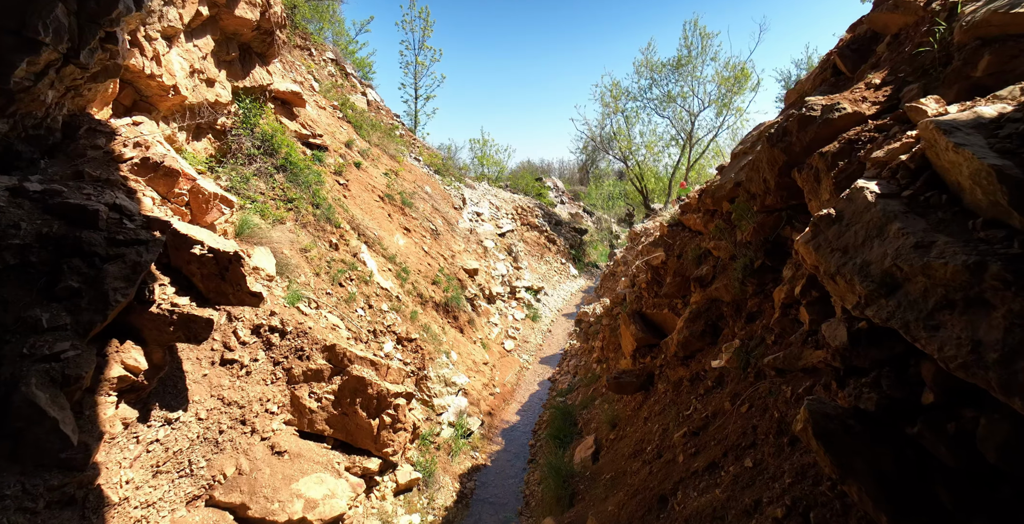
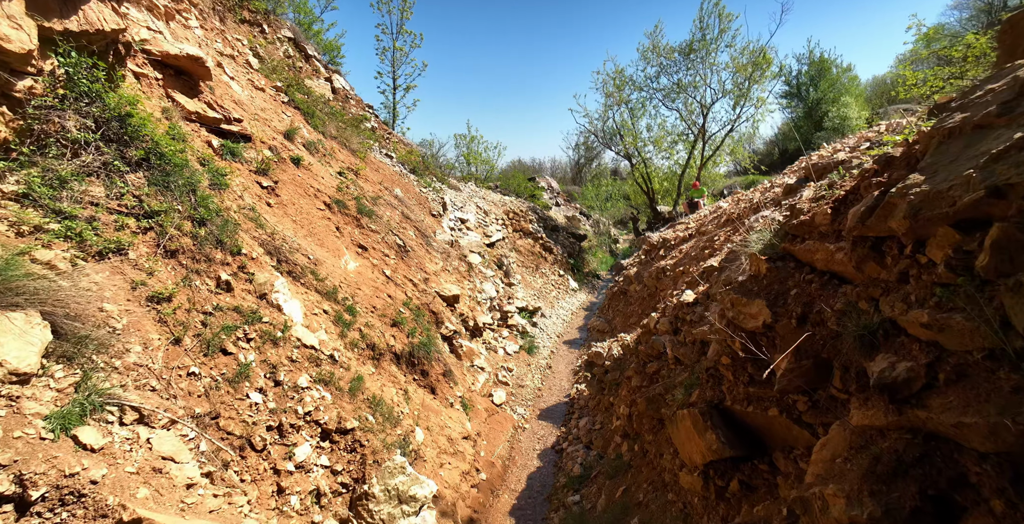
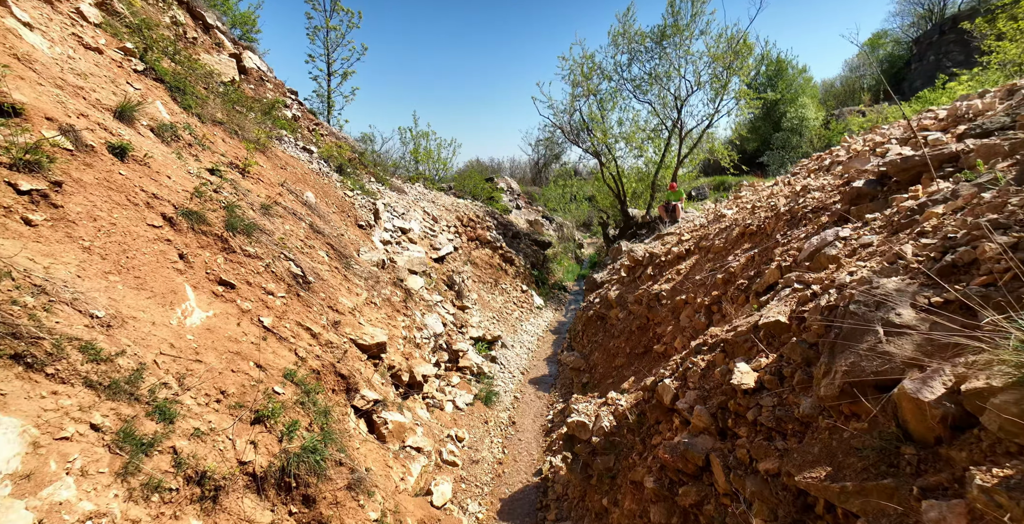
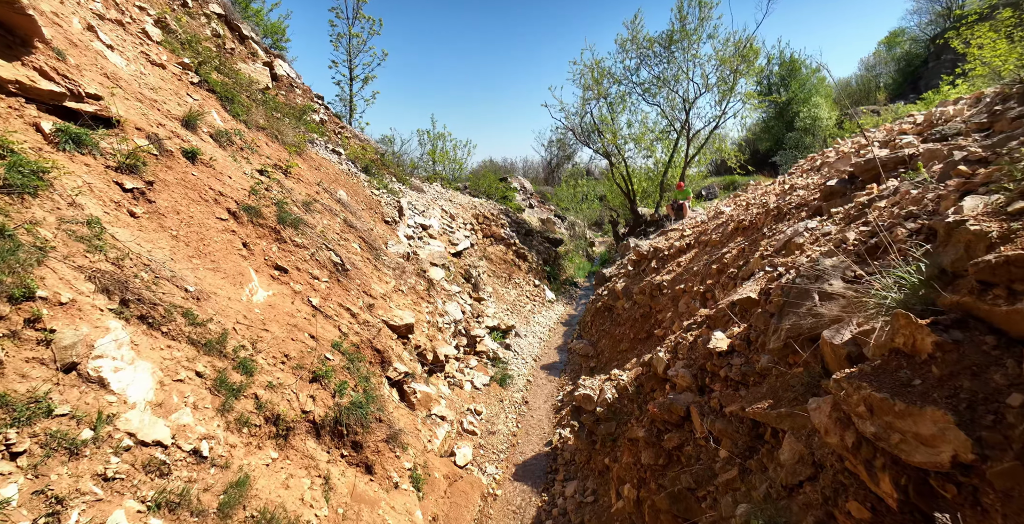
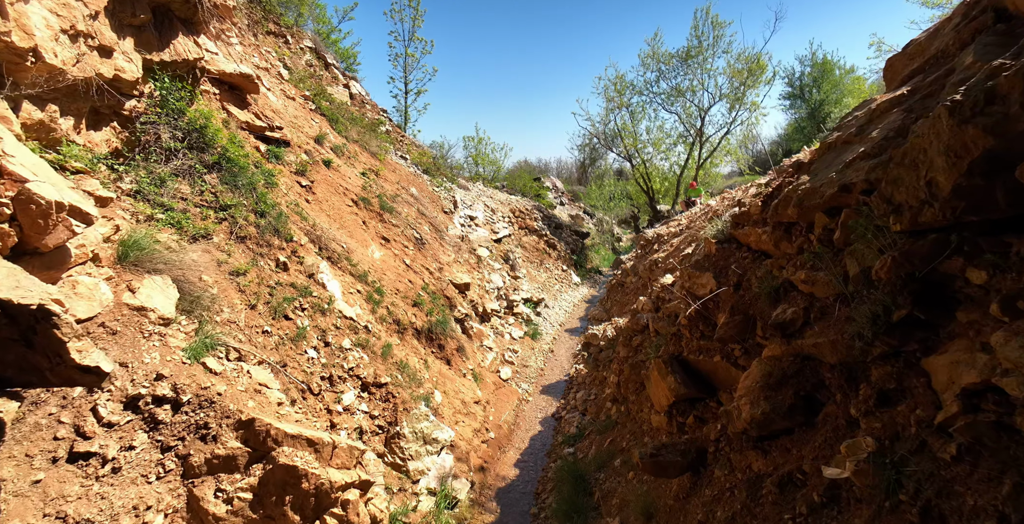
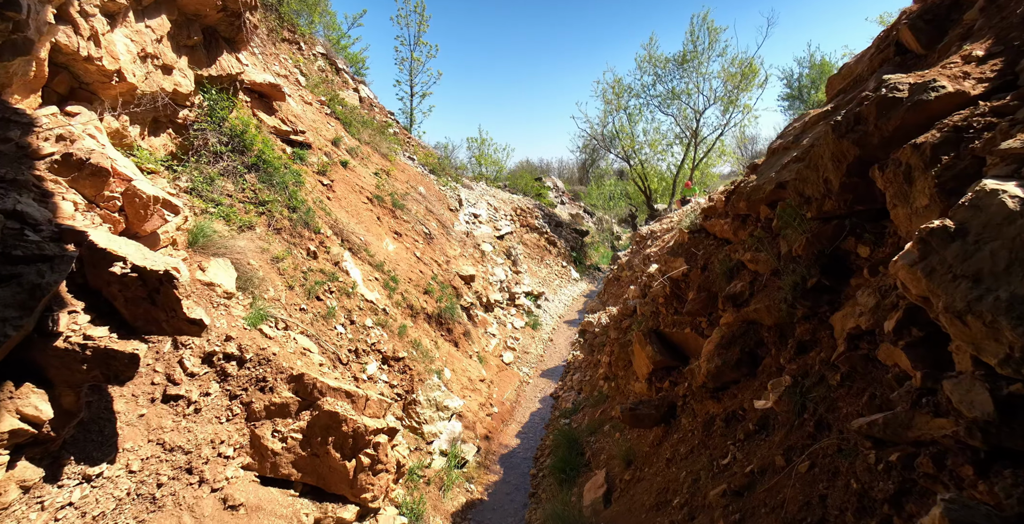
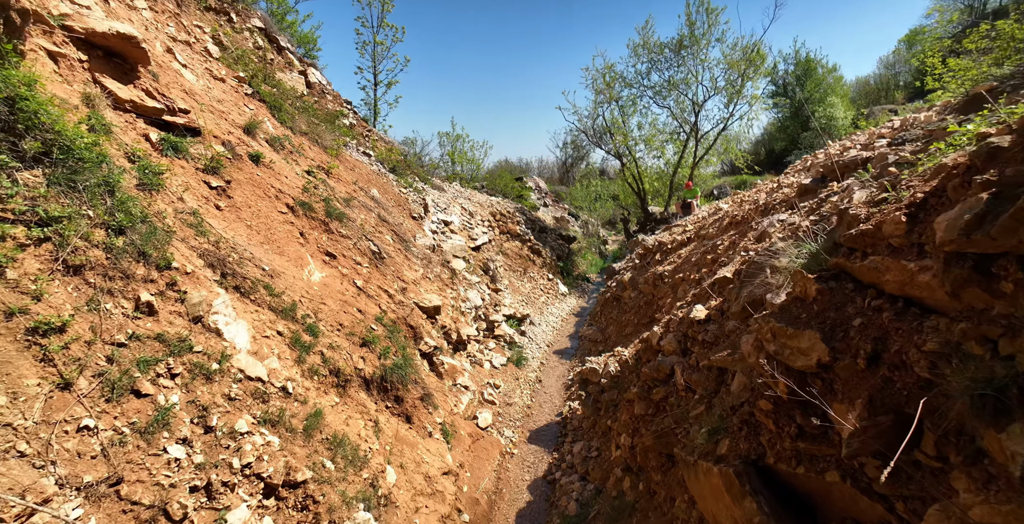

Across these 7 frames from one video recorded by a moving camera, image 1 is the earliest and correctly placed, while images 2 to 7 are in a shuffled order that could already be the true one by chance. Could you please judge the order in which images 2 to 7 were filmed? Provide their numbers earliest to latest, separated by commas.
6, 5, 2, 7, 4, 3
